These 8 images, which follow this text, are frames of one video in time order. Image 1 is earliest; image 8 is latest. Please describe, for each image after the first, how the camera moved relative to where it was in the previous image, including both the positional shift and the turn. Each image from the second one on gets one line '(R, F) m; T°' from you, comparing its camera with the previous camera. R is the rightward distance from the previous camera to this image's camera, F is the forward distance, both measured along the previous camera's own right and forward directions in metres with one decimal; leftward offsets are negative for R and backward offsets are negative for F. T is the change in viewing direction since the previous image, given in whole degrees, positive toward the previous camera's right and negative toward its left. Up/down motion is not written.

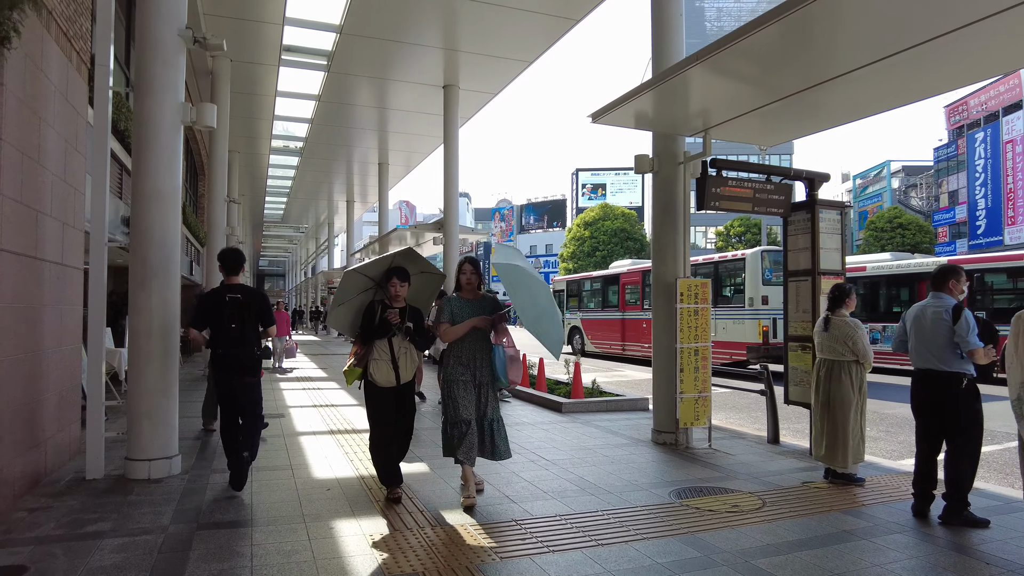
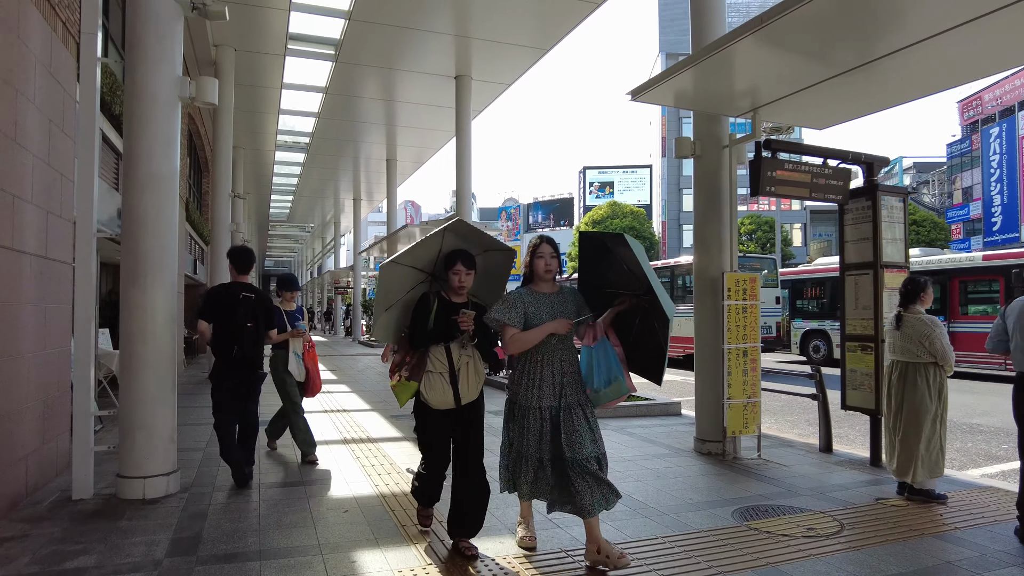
(-0.3, +0.6) m; 0°
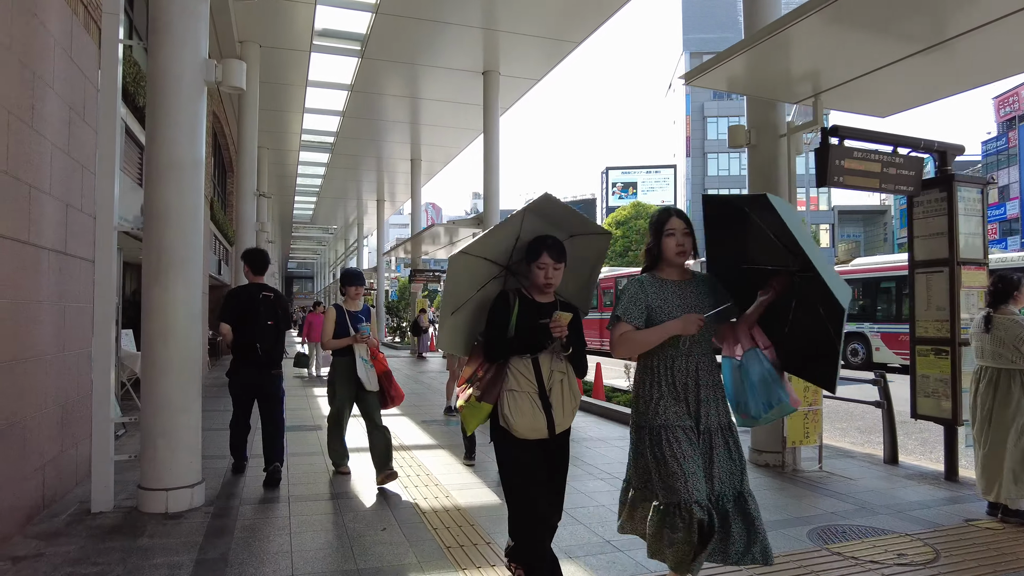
(-0.2, +0.4) m; -2°
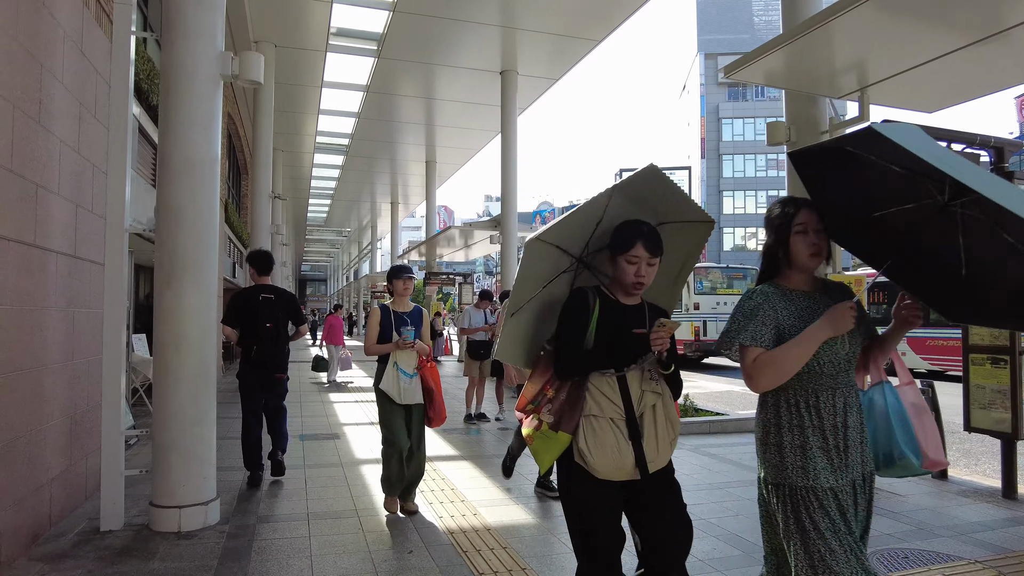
(-0.1, +0.3) m; -1°
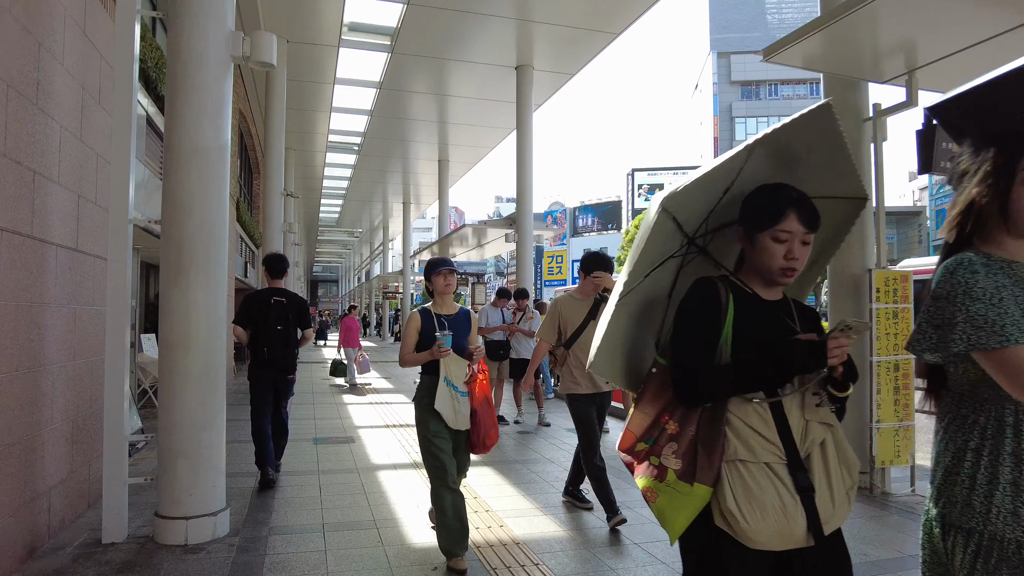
(-0.1, +0.3) m; -1°
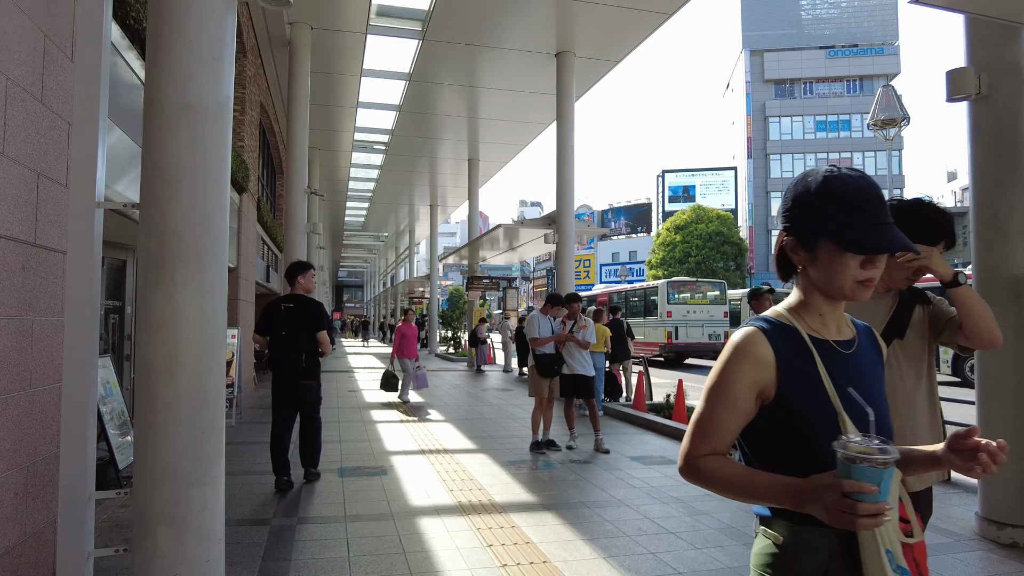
(-0.3, +1.1) m; -2°
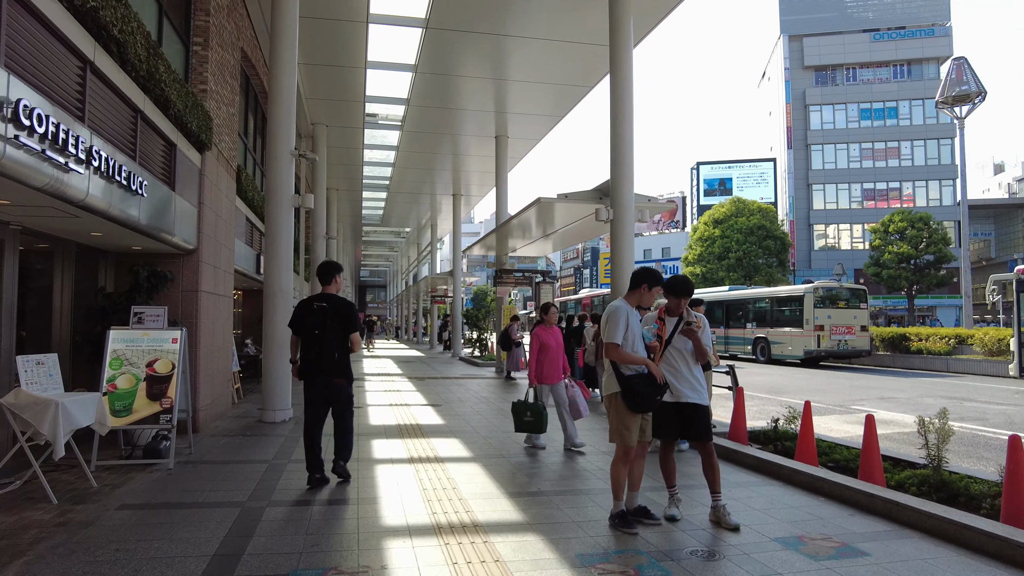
(-0.3, +2.8) m; -2°
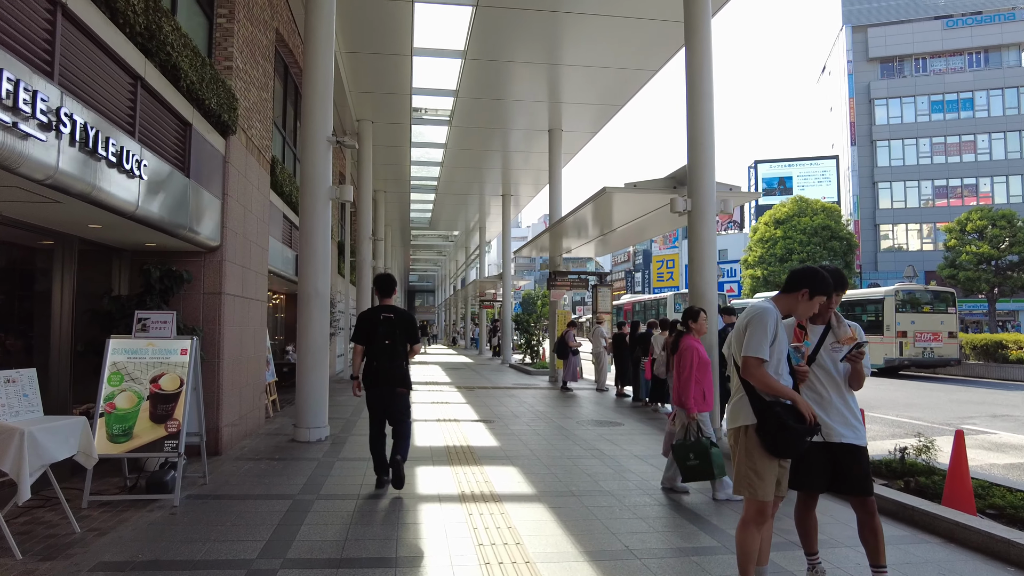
(-0.2, +1.2) m; -4°
